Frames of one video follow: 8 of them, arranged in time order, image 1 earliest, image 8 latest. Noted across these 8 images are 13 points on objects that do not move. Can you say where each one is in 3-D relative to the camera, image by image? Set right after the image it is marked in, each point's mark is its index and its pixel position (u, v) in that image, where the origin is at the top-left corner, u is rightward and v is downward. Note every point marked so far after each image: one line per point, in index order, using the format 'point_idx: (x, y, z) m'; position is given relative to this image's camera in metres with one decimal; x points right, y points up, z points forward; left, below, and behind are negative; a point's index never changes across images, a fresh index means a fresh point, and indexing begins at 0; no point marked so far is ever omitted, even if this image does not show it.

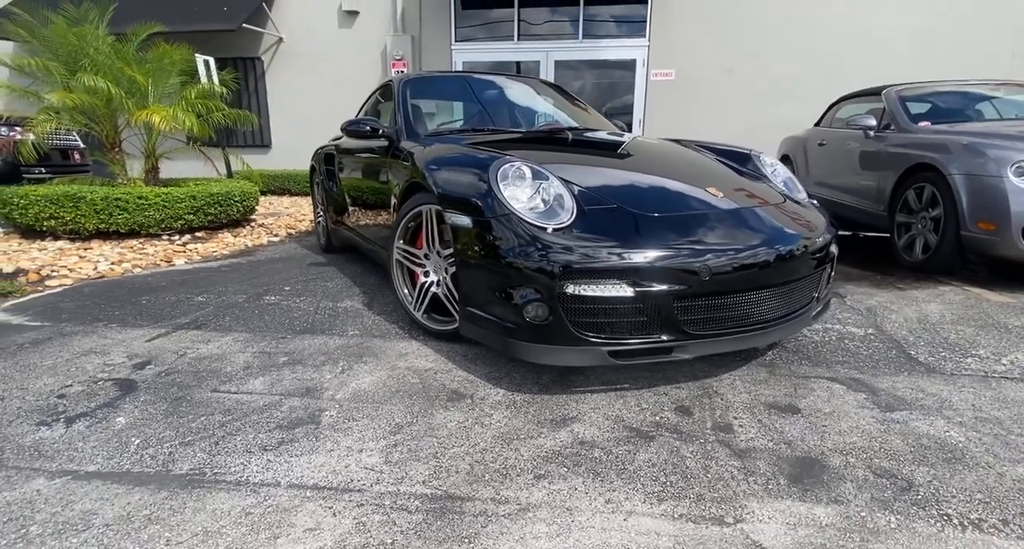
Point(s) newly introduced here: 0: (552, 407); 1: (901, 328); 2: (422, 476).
0: (+0.2, -0.5, +2.0) m
1: (+2.1, -0.3, +2.9) m
2: (-0.3, -0.6, +1.7) m
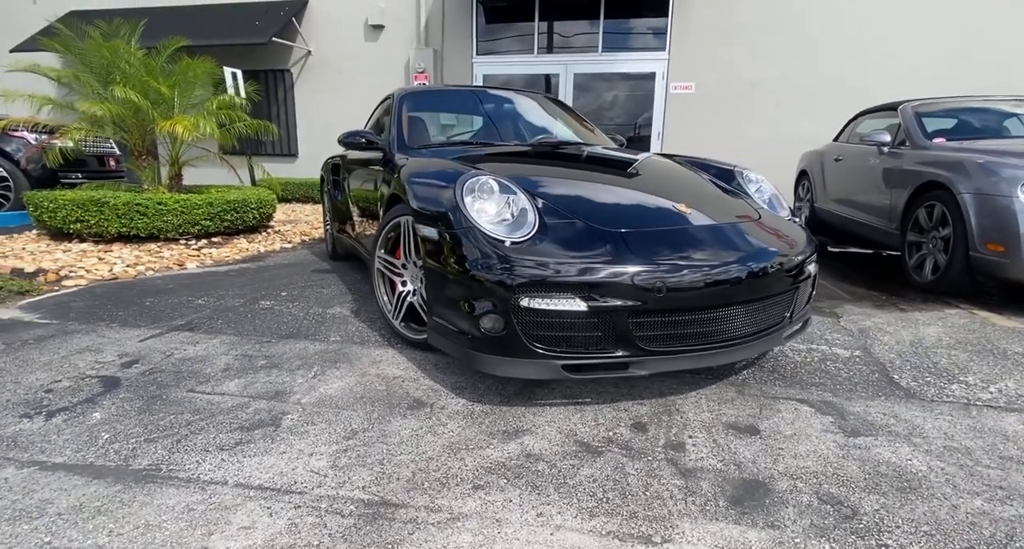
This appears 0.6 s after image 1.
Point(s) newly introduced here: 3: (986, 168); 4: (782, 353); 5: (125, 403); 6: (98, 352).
0: (0.0, -0.6, +2.1) m
1: (+2.0, -0.4, +2.8) m
2: (-0.5, -0.7, +1.7) m
3: (+3.2, +0.7, +3.6) m
4: (+1.4, -0.4, +2.7) m
5: (-1.6, -0.5, +2.2) m
6: (-2.1, -0.4, +2.7) m
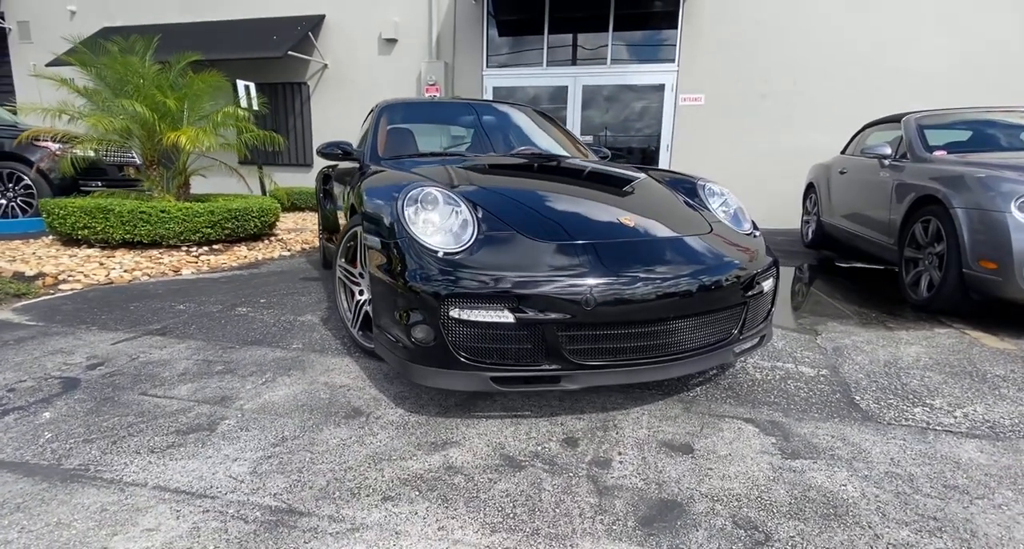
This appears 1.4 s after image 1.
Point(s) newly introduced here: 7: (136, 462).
0: (-0.3, -0.6, +2.0) m
1: (+1.7, -0.5, +2.7) m
2: (-0.7, -0.7, +1.7) m
3: (+3.1, +0.6, +3.5) m
4: (+1.1, -0.5, +2.6) m
5: (-1.8, -0.5, +2.2) m
6: (-2.3, -0.4, +2.8) m
7: (-1.3, -0.6, +1.8) m
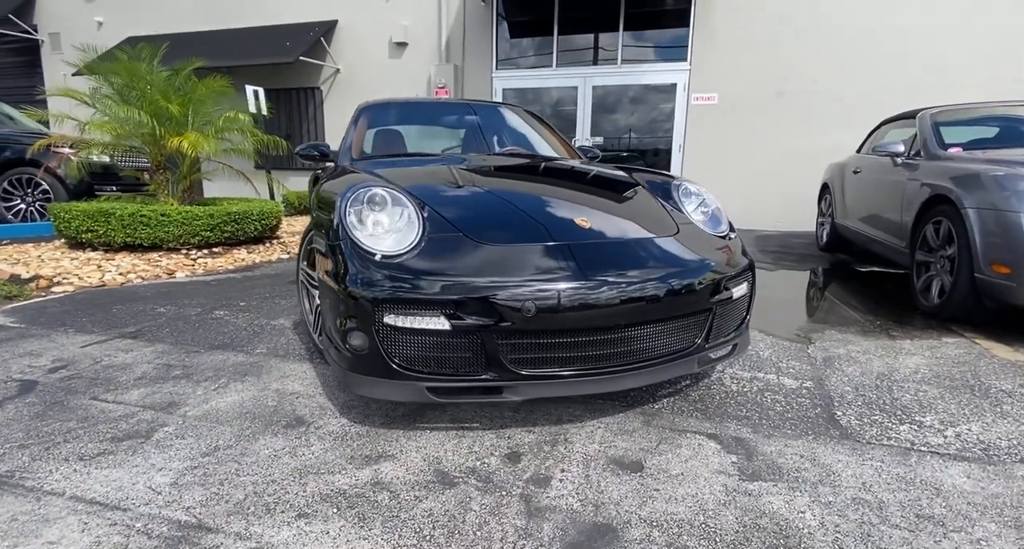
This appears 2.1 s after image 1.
0: (-0.5, -0.6, +2.0) m
1: (+1.6, -0.5, +2.5) m
2: (-1.0, -0.7, +1.6) m
3: (+2.9, +0.6, +3.2) m
4: (+1.0, -0.5, +2.5) m
5: (-2.0, -0.6, +2.2) m
6: (-2.5, -0.4, +2.8) m
7: (-1.5, -0.7, +1.8) m
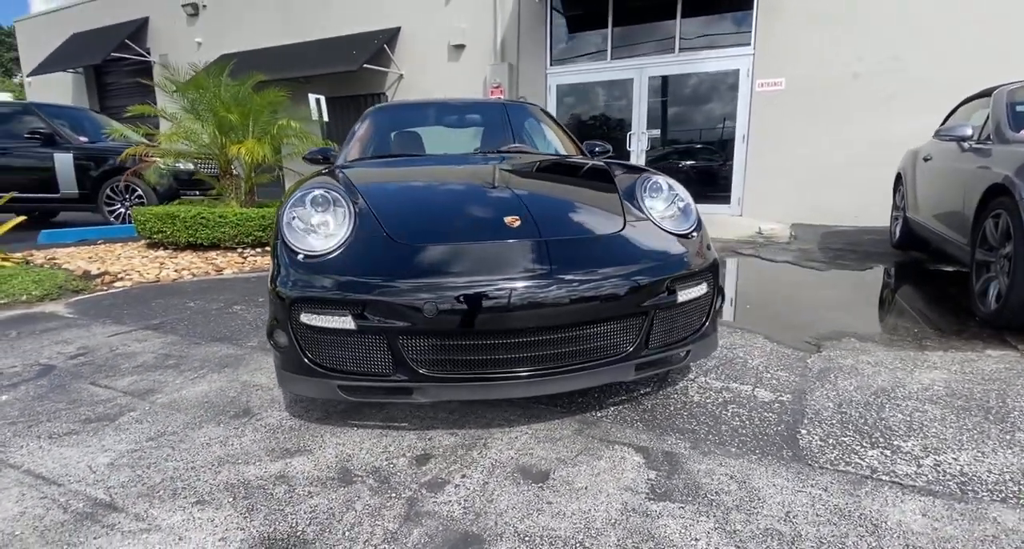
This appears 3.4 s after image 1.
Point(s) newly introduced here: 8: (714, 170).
0: (-0.8, -0.6, +2.0) m
1: (+1.3, -0.5, +2.2) m
2: (-1.3, -0.7, +1.8) m
3: (+2.8, +0.6, +2.7) m
4: (+0.7, -0.5, +2.3) m
5: (-2.2, -0.5, +2.5) m
6: (-2.6, -0.4, +3.1) m
7: (-1.8, -0.6, +2.0) m
8: (+3.1, +1.6, +8.2) m
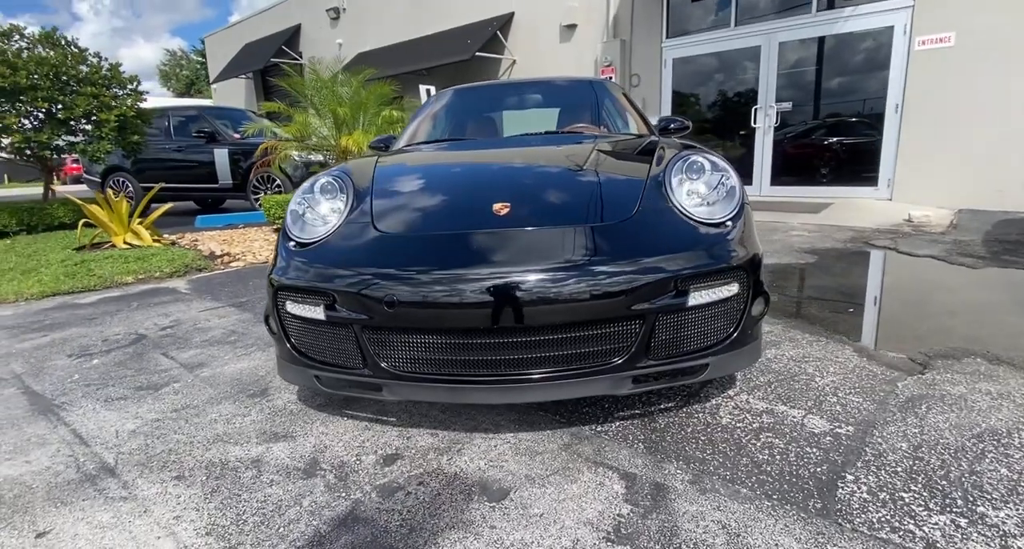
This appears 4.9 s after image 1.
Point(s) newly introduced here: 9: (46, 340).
0: (-0.8, -0.6, +2.0) m
1: (+1.3, -0.5, +1.7) m
2: (-1.4, -0.6, +1.9) m
3: (+2.8, +0.5, +1.8) m
4: (+0.7, -0.5, +1.9) m
5: (-2.1, -0.4, +2.9) m
6: (-2.3, -0.3, +3.6) m
7: (-1.8, -0.6, +2.3) m
8: (+4.5, +1.7, +7.0) m
9: (-2.8, -0.4, +3.2) m
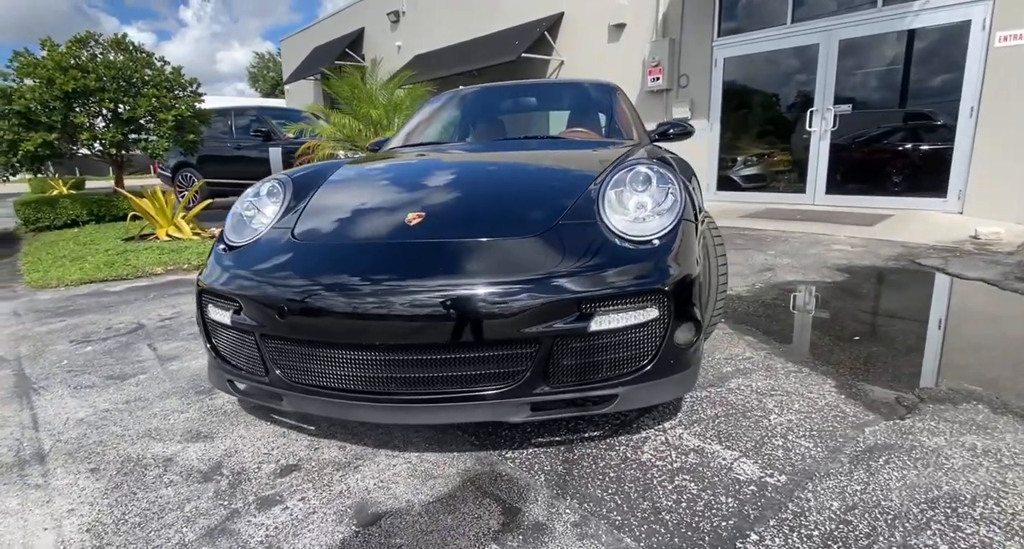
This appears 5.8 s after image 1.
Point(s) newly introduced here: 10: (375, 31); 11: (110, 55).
0: (-1.1, -0.6, +2.1) m
1: (+0.9, -0.6, +1.5) m
2: (-1.7, -0.6, +2.0) m
3: (+2.5, +0.4, +1.4) m
4: (+0.4, -0.6, +1.8) m
5: (-2.3, -0.4, +3.1) m
6: (-2.4, -0.2, +3.8) m
7: (-2.1, -0.5, +2.4) m
8: (+4.8, +1.4, +6.3) m
9: (-2.9, -0.3, +3.4) m
10: (-3.9, +7.0, +15.3) m
11: (-5.3, +2.9, +7.1) m
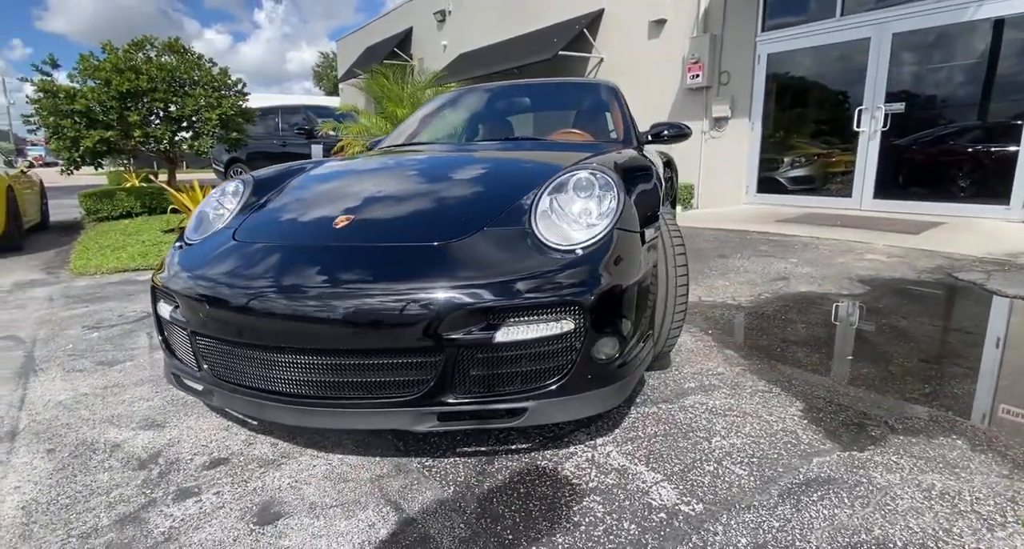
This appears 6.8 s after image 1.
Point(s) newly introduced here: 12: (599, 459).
0: (-1.3, -0.6, +2.1) m
1: (+0.6, -0.7, +1.4) m
2: (-1.9, -0.6, +2.2) m
3: (+2.3, +0.3, +1.1) m
4: (+0.2, -0.6, +1.7) m
5: (-2.4, -0.3, +3.3) m
6: (-2.4, -0.2, +4.0) m
7: (-2.2, -0.5, +2.6) m
8: (+5.1, +1.3, +5.8) m
9: (-3.0, -0.3, +3.7) m
10: (-2.6, +7.1, +15.5) m
11: (-4.9, +3.1, +7.5) m
12: (+0.3, -0.6, +1.7) m
